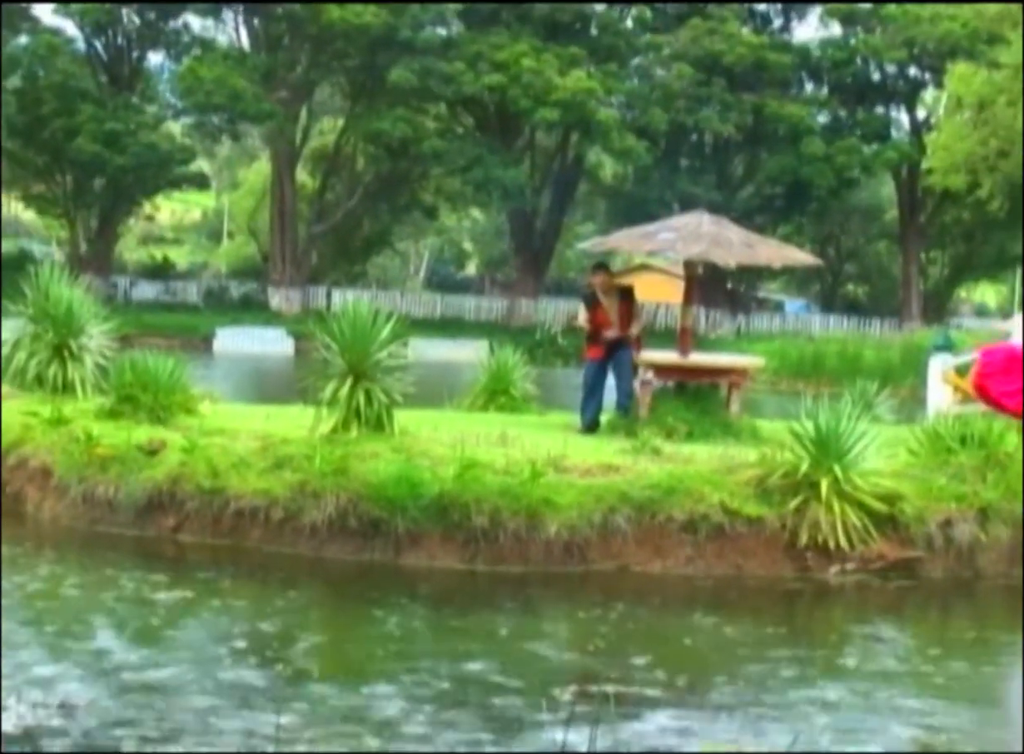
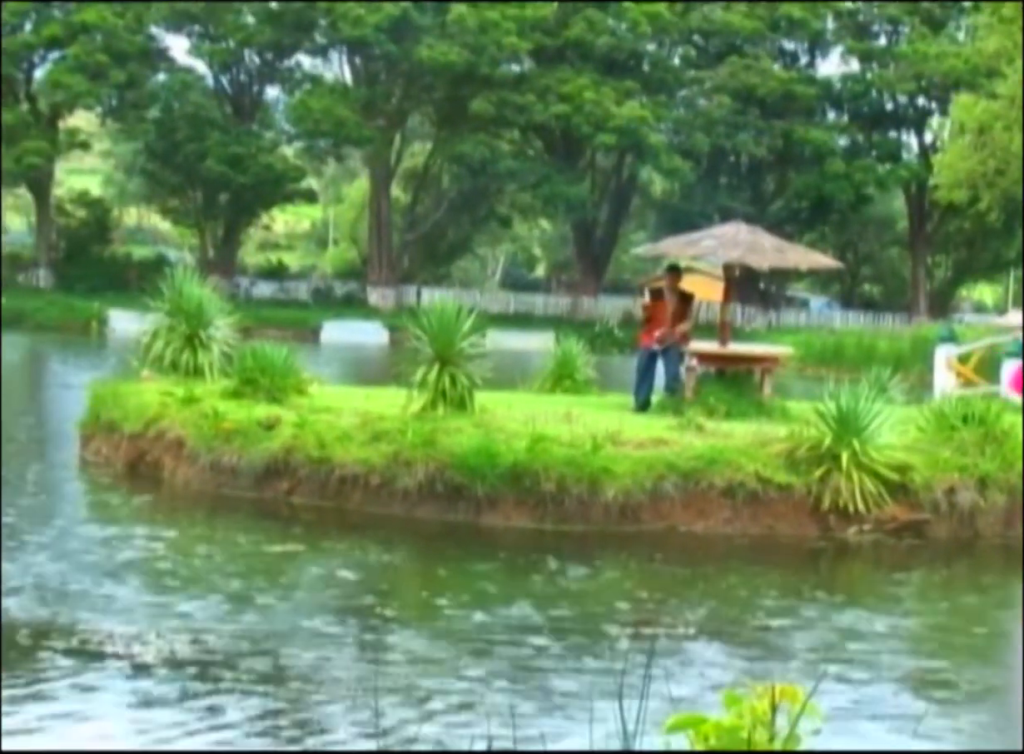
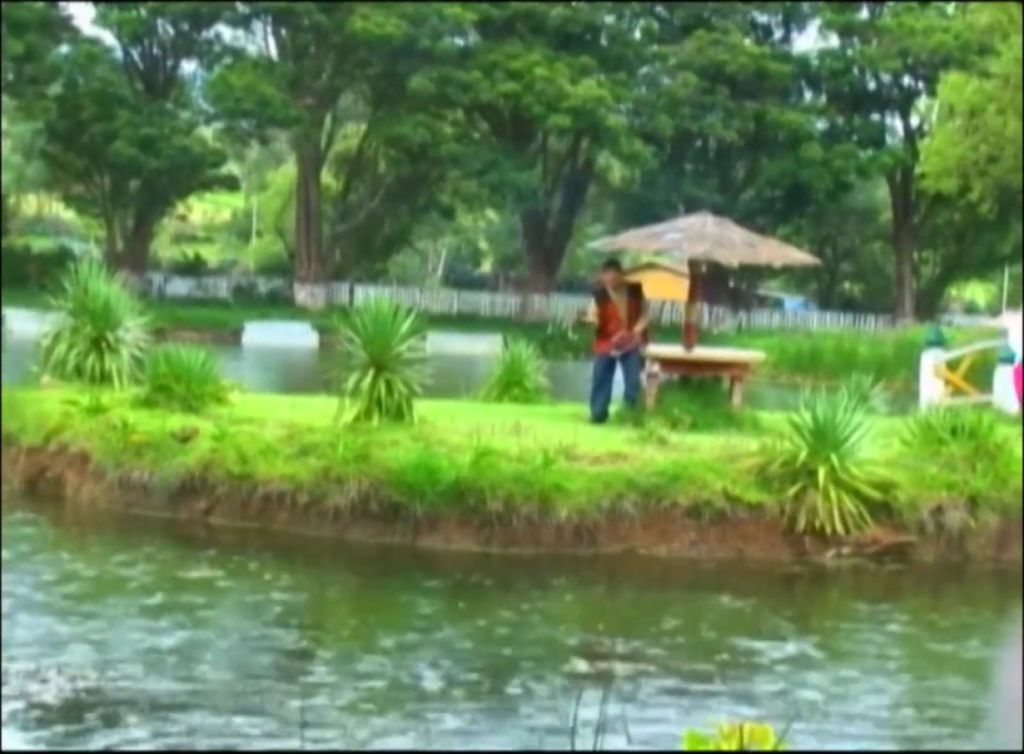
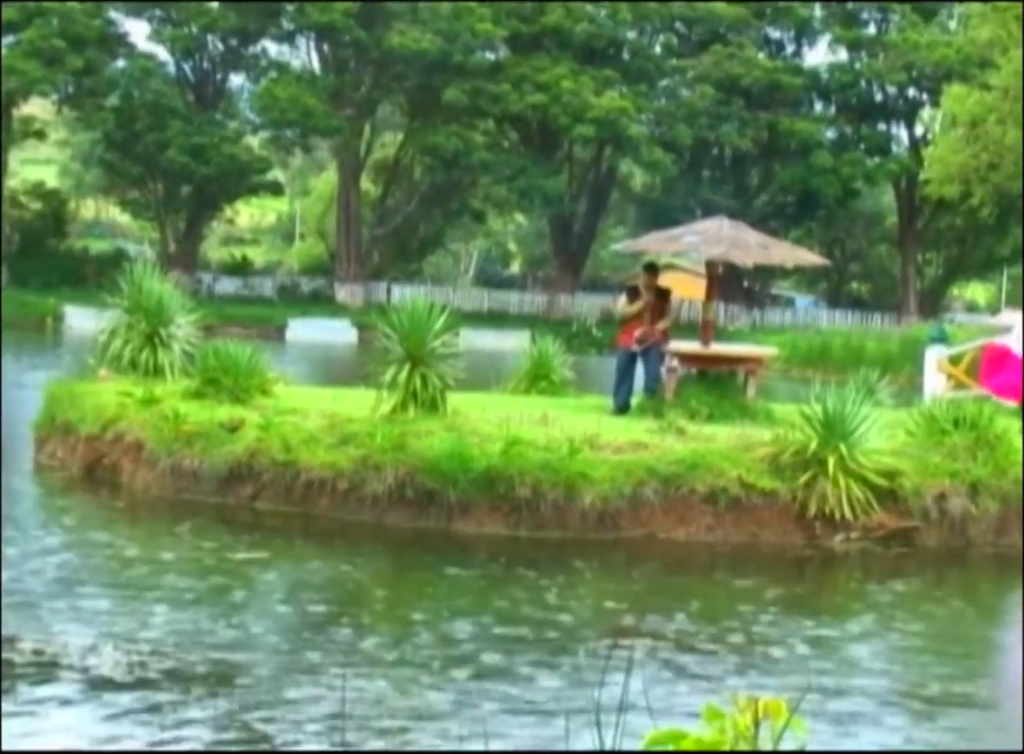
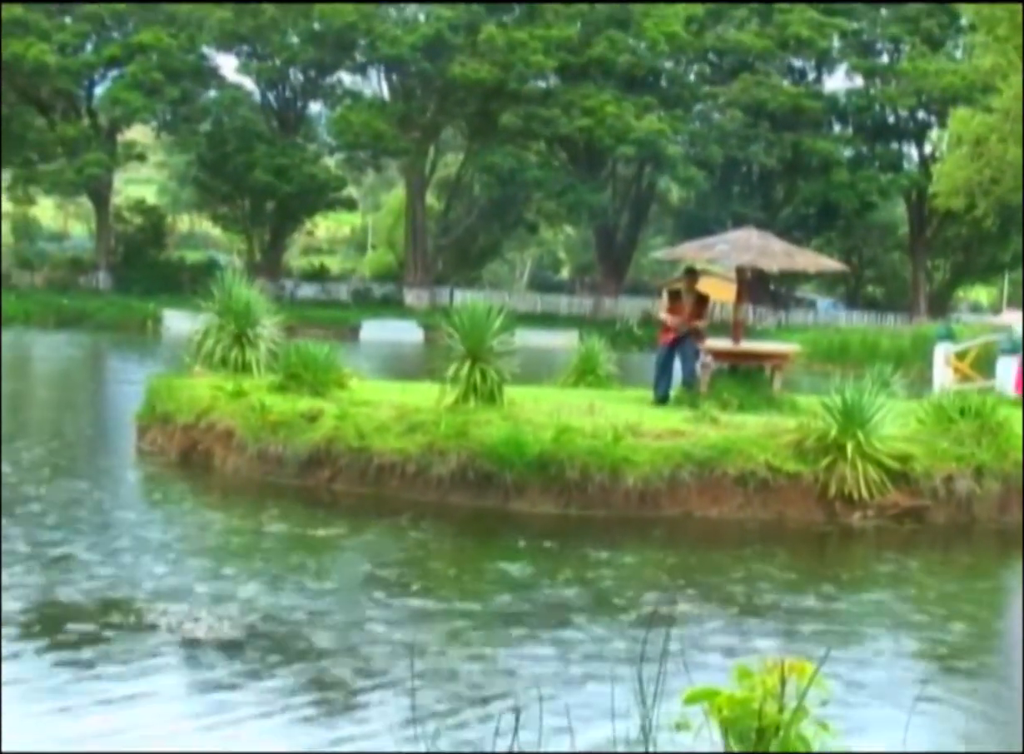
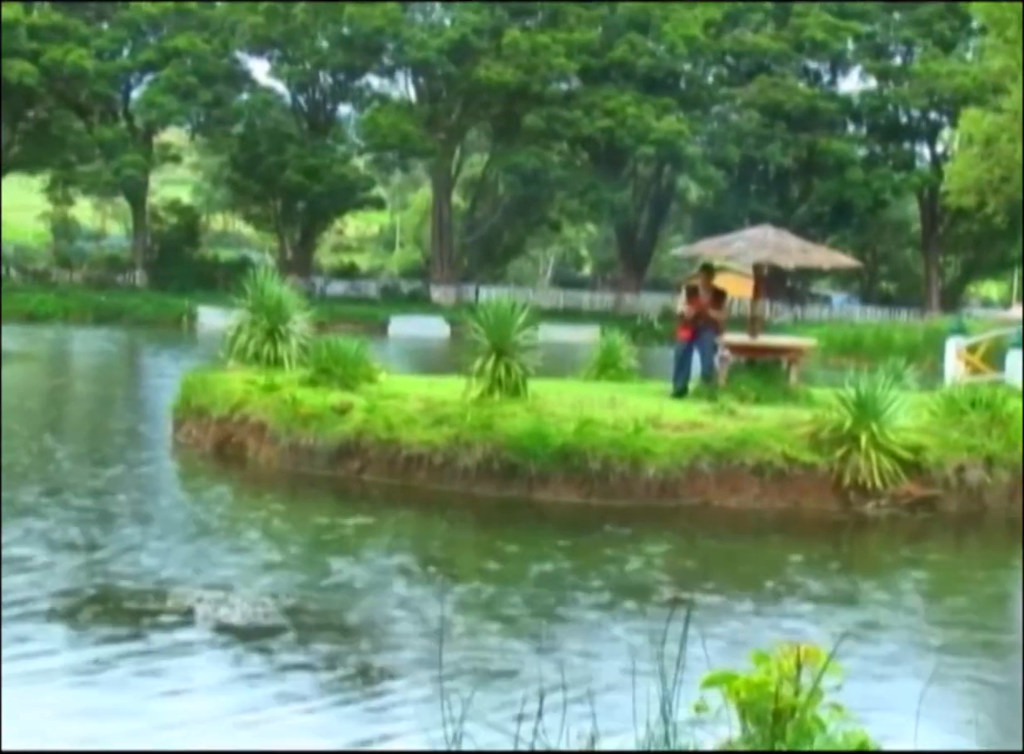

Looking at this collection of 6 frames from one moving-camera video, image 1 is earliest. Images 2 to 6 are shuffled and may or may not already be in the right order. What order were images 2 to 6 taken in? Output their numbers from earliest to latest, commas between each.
3, 4, 2, 5, 6
